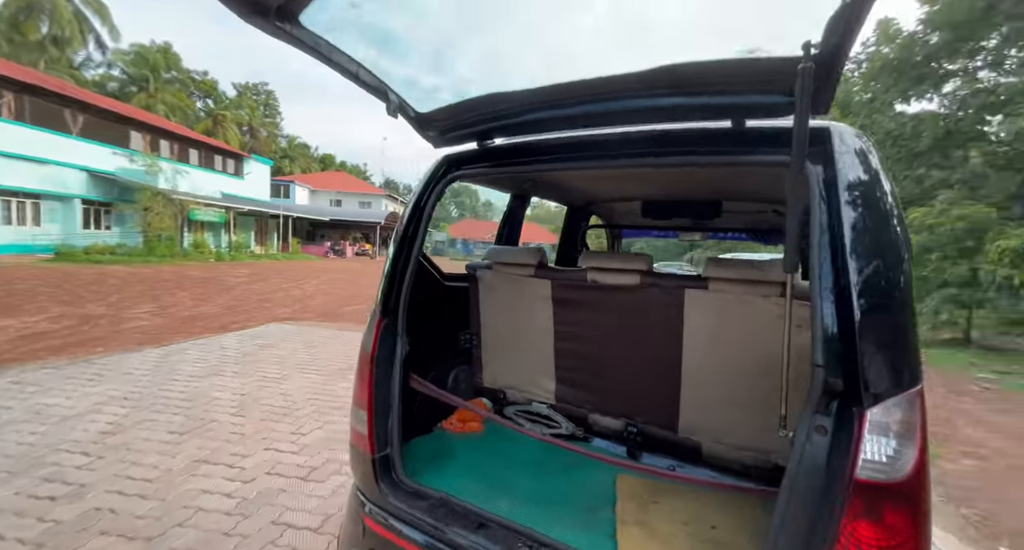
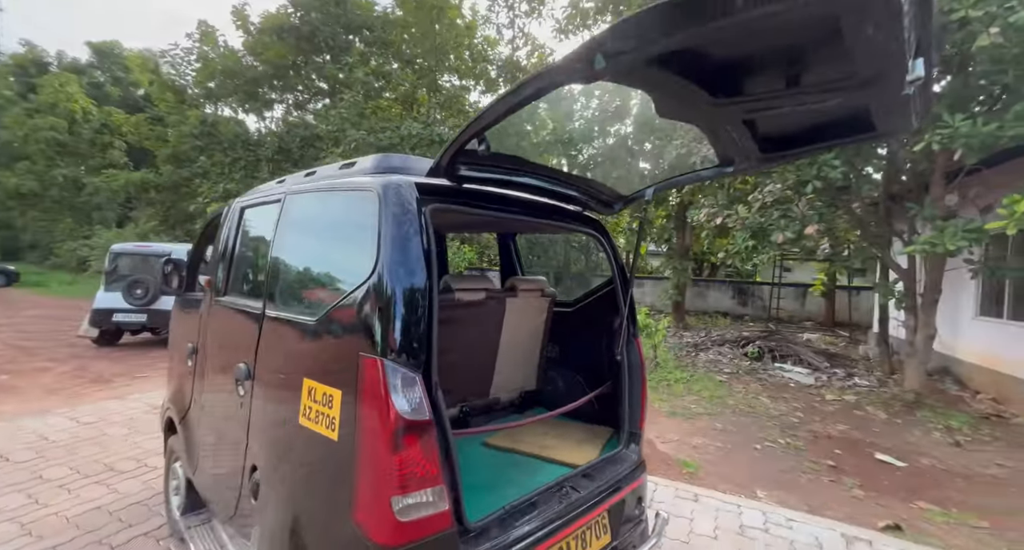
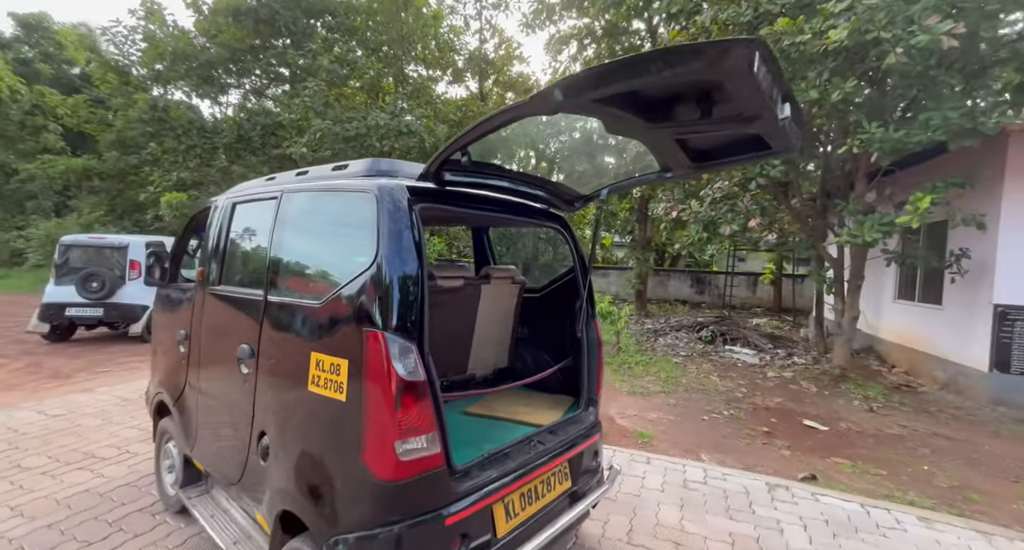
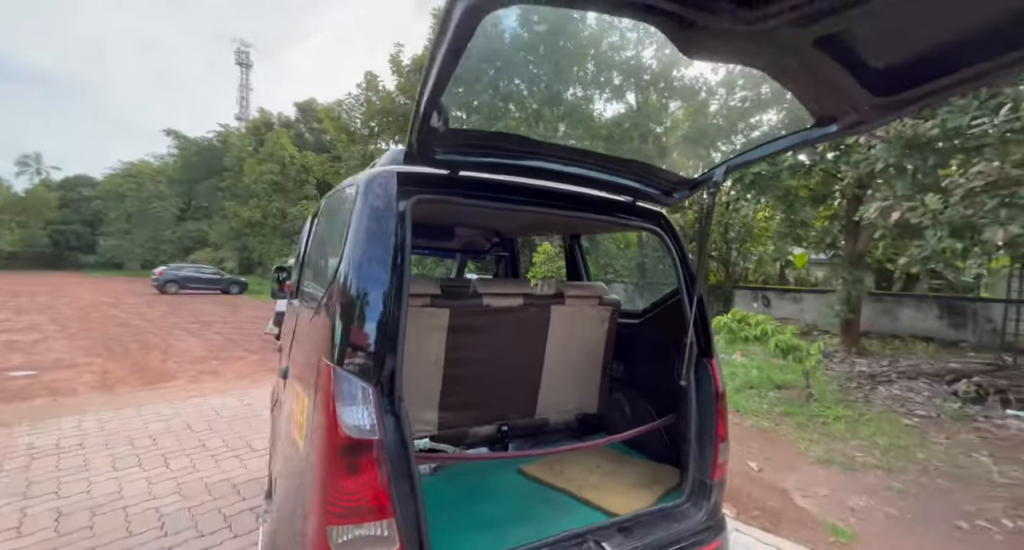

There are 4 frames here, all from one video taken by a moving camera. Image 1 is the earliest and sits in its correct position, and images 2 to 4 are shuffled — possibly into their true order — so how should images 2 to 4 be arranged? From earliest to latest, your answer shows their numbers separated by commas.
4, 2, 3
